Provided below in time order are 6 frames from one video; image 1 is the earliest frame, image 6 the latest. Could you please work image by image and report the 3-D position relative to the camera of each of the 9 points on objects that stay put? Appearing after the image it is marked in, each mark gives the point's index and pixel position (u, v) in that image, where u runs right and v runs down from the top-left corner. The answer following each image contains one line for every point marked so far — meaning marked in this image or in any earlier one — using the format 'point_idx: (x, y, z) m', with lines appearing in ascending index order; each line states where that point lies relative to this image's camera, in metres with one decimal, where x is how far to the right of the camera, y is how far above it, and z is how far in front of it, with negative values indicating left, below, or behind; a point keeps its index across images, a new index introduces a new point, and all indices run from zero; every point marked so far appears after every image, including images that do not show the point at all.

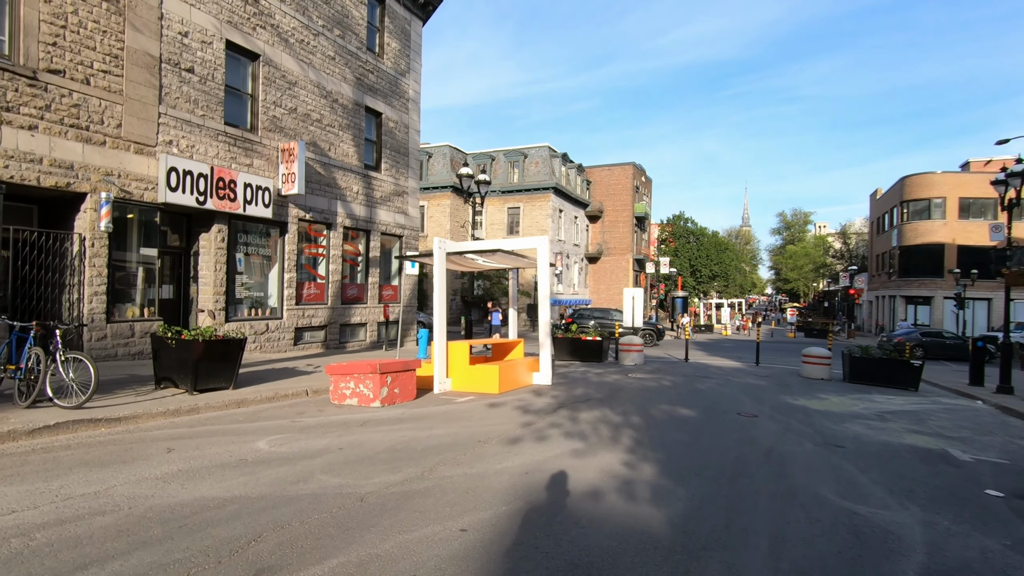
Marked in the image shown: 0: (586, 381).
0: (+1.9, -2.4, +14.0) m
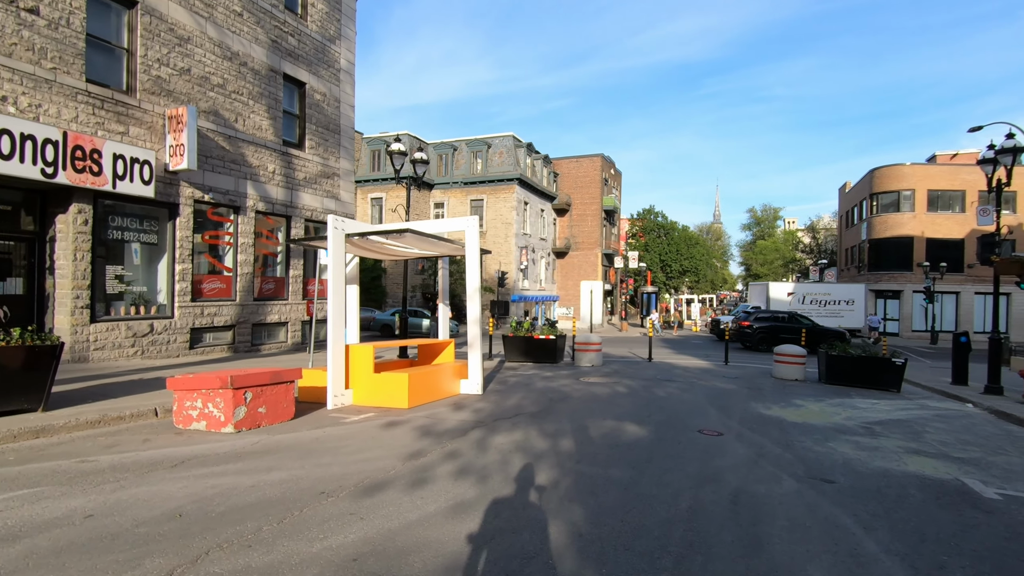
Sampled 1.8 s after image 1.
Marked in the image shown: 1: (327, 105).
0: (+0.3, -2.2, +12.0) m
1: (-6.3, +6.2, +18.2) m
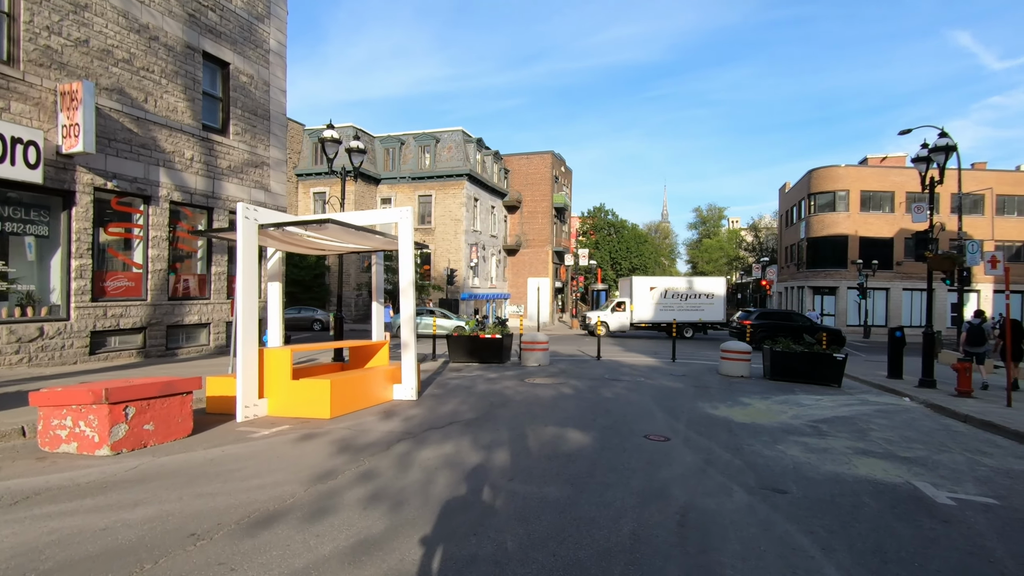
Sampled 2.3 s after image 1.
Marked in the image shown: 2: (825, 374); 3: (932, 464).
0: (-0.9, -2.2, +11.2) m
1: (-8.1, +6.3, +16.9) m
2: (+8.6, -2.3, +14.8) m
3: (+5.4, -2.3, +6.9) m
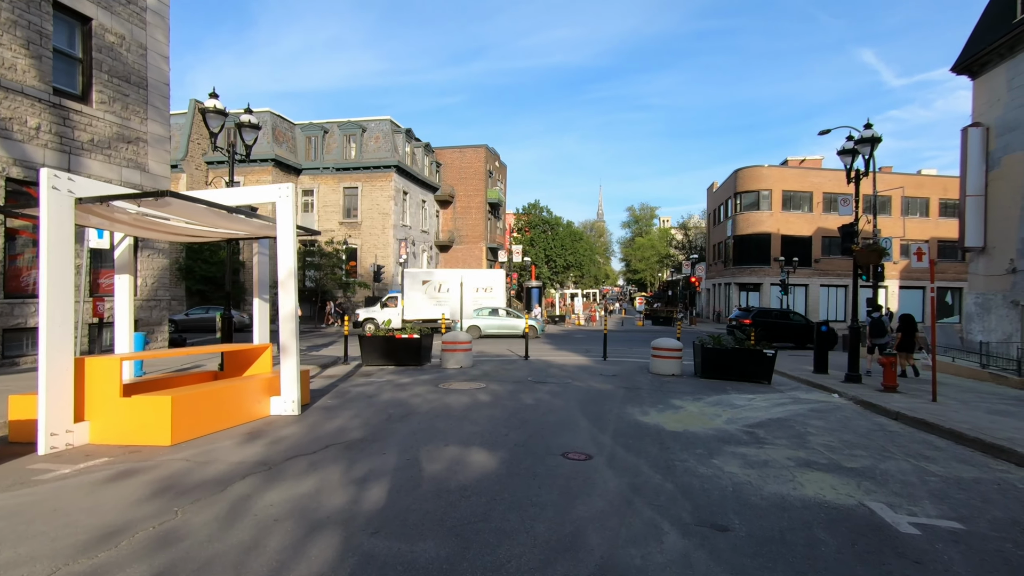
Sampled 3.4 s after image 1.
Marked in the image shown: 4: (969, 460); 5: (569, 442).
0: (-2.6, -2.0, +9.7) m
1: (-10.4, +6.4, +14.5) m
2: (+6.5, -2.2, +14.3) m
3: (+4.2, -2.1, +6.1) m
4: (+6.0, -2.2, +7.1) m
5: (+0.7, -2.0, +6.9) m
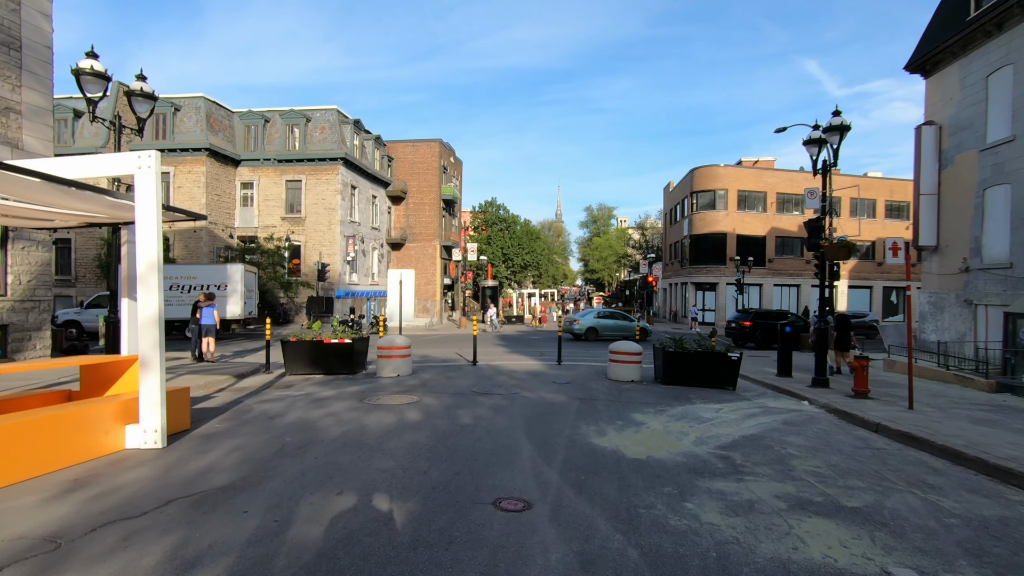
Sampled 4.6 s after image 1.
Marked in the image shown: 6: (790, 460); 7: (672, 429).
0: (-3.6, -2.0, +7.9) m
1: (-11.7, +6.4, +12.1) m
2: (+5.1, -2.1, +13.2) m
3: (+3.4, -2.1, +4.8) m
4: (+5.2, -2.2, +5.9) m
5: (-0.1, -1.9, +5.4) m
6: (+3.5, -2.1, +6.7) m
7: (+2.4, -2.1, +8.2) m
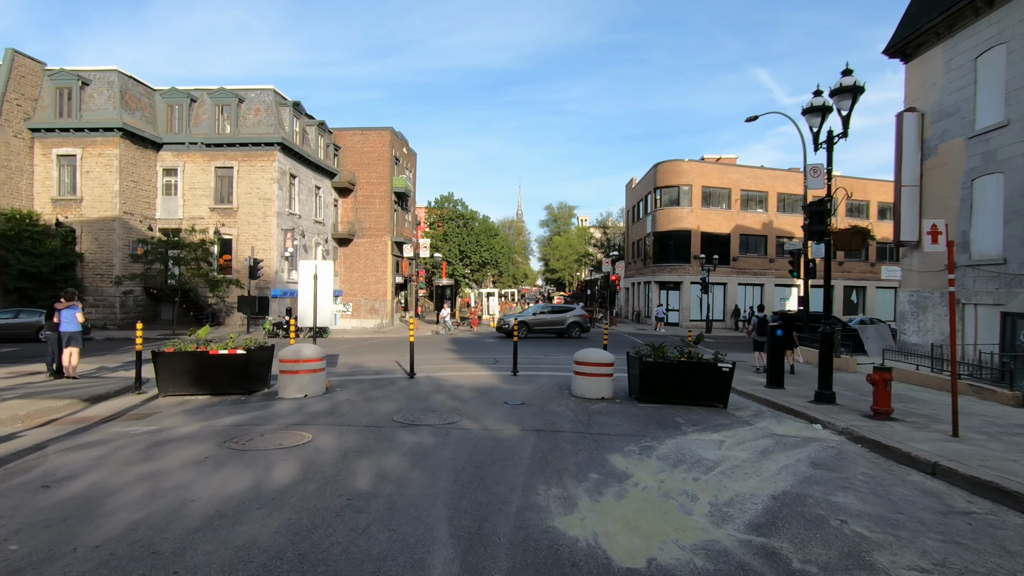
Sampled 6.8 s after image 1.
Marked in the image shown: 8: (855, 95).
0: (-4.3, -1.9, +4.8) m
1: (-12.7, +6.5, +8.4) m
2: (+3.9, -2.1, +10.7) m
3: (+2.9, -2.0, +2.3) m
4: (+4.5, -2.1, +3.5) m
5: (-0.7, -1.8, +2.6) m
6: (+2.8, -2.1, +4.2) m
7: (+1.7, -2.1, +5.6) m
8: (+6.9, +3.9, +10.9) m
